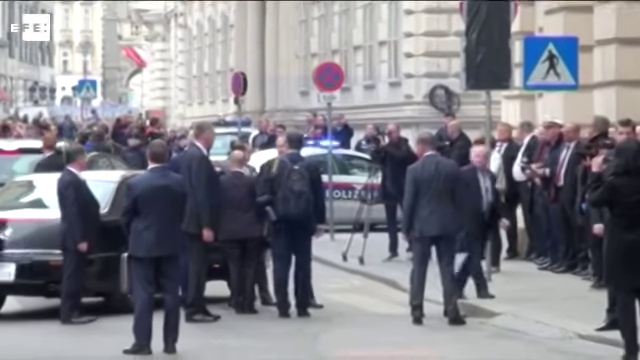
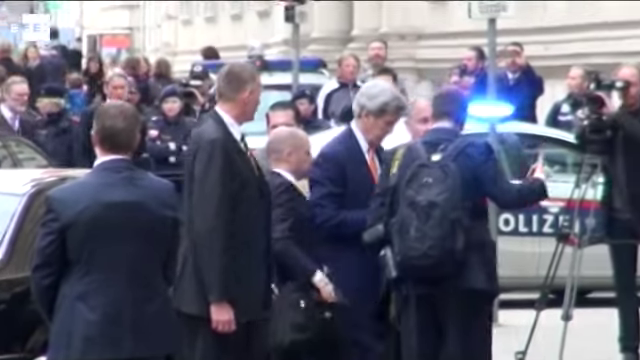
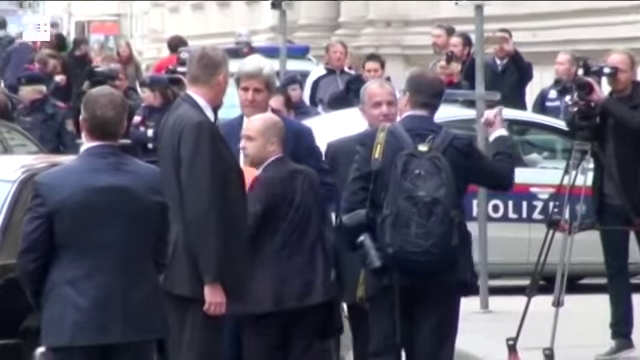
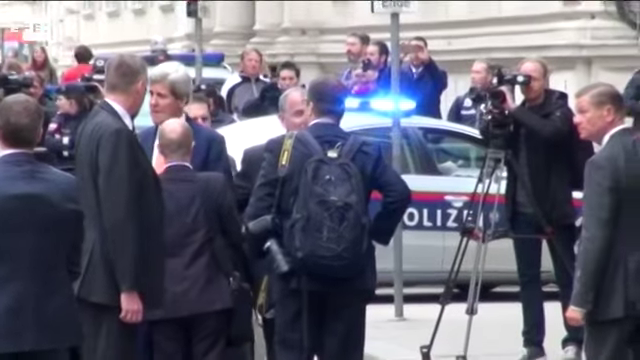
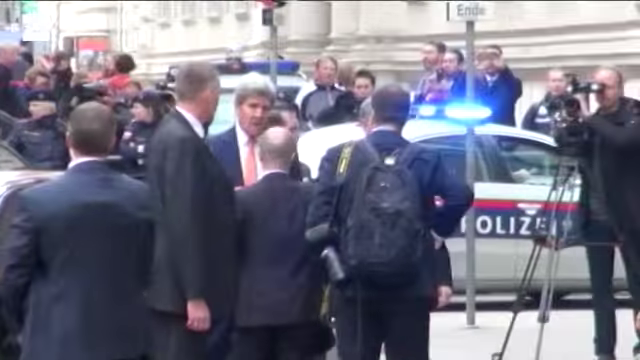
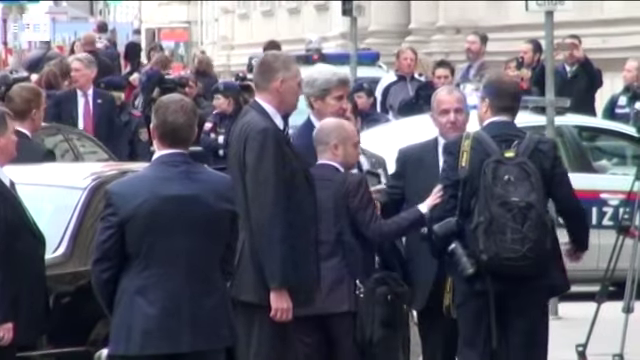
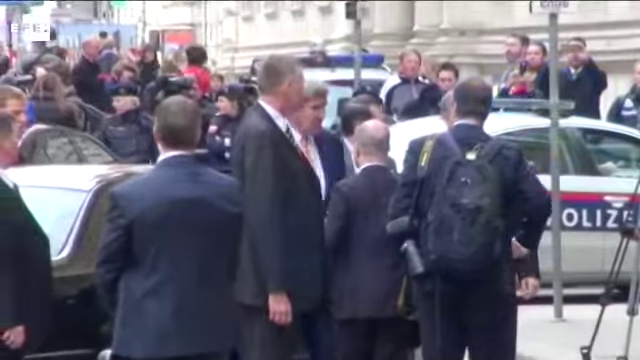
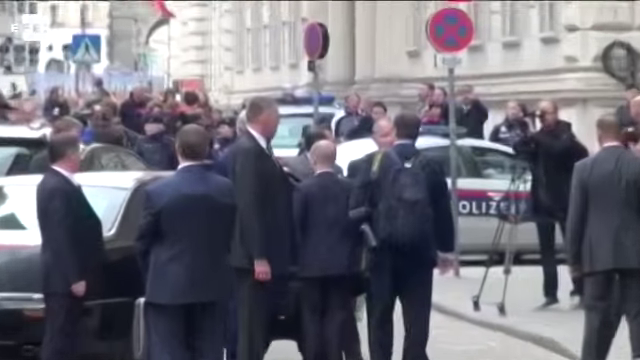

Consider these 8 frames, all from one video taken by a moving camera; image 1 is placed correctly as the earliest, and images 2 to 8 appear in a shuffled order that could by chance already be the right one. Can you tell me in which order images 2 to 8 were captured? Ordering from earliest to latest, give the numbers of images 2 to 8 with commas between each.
8, 7, 5, 4, 3, 6, 2
